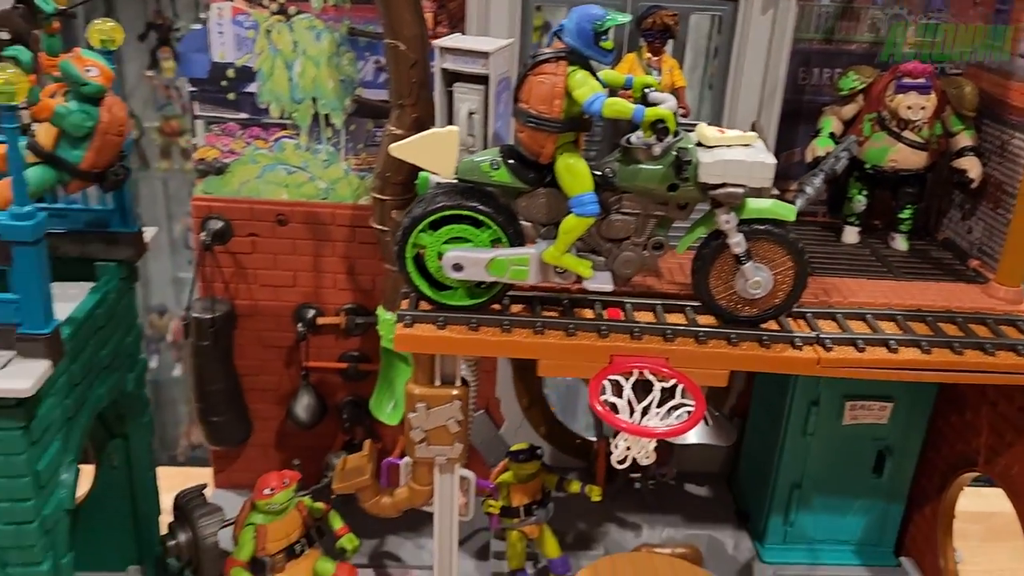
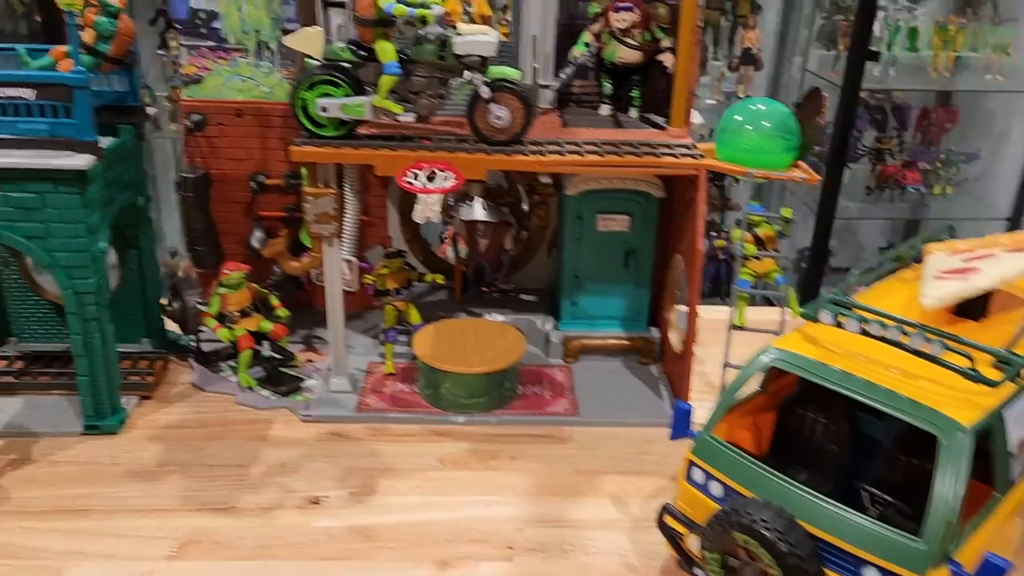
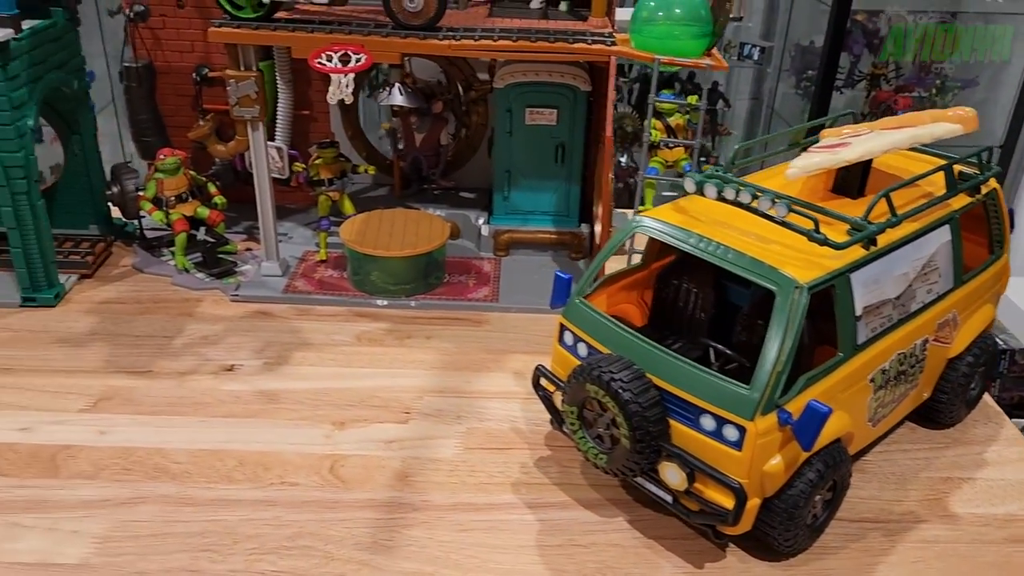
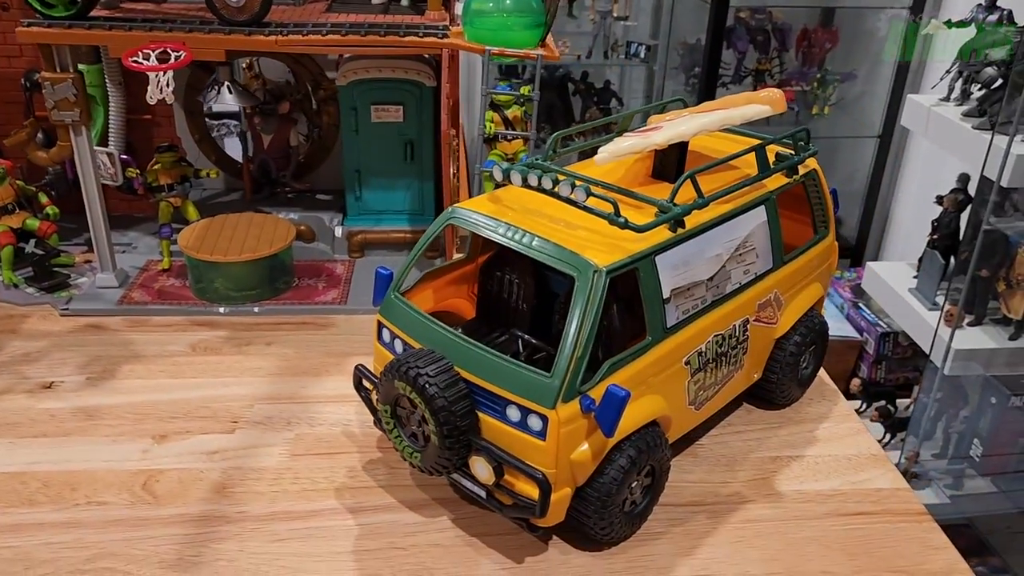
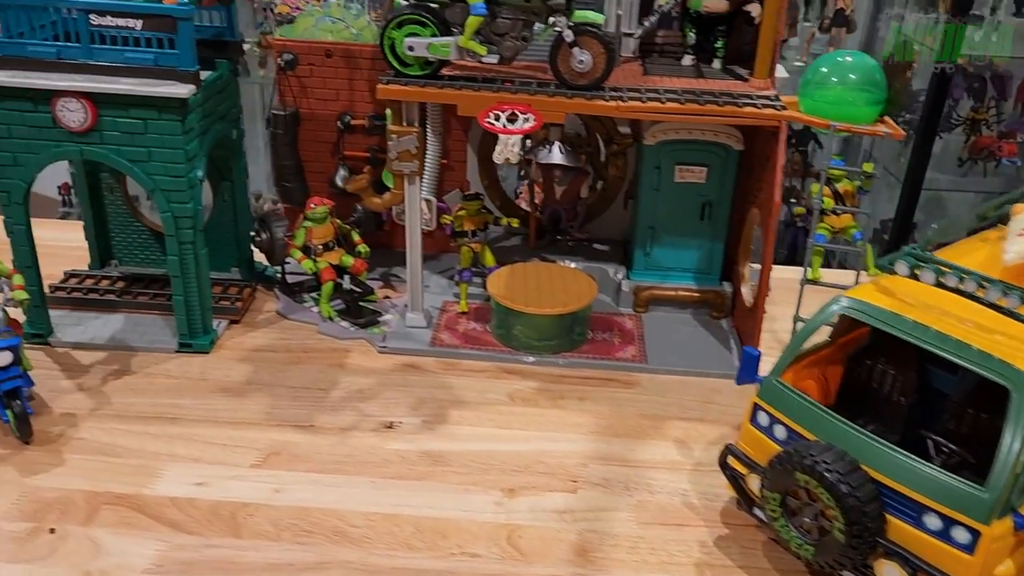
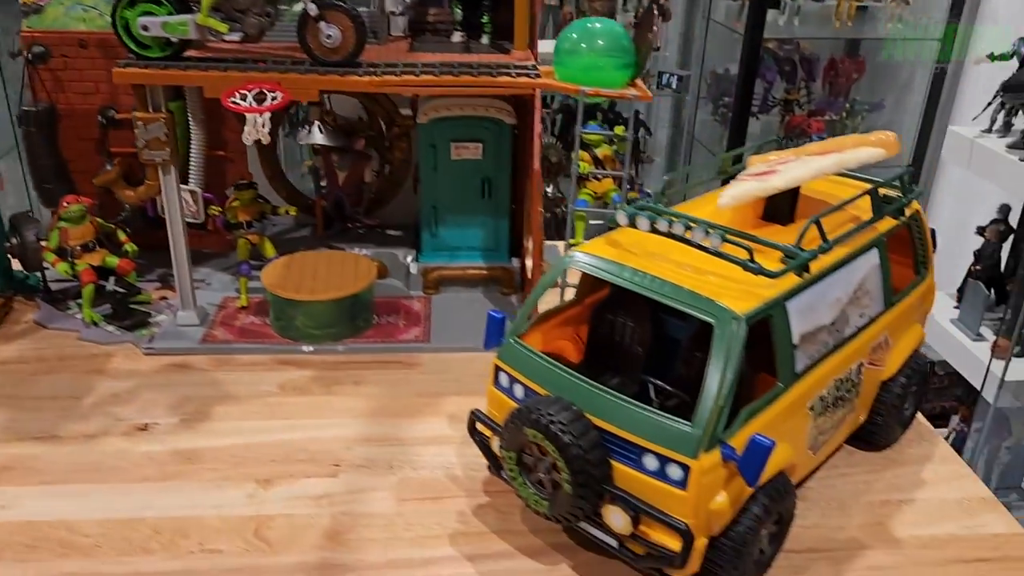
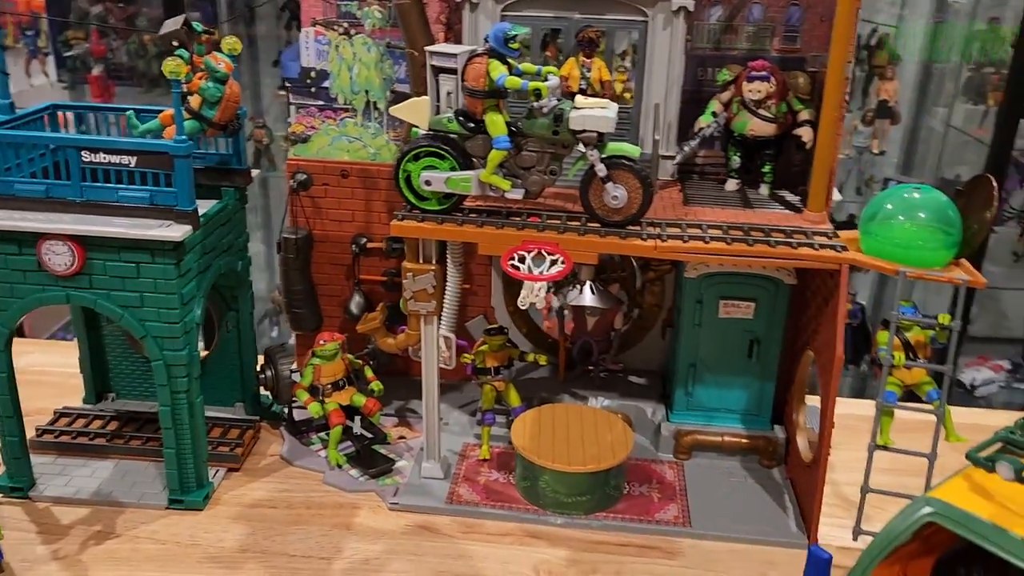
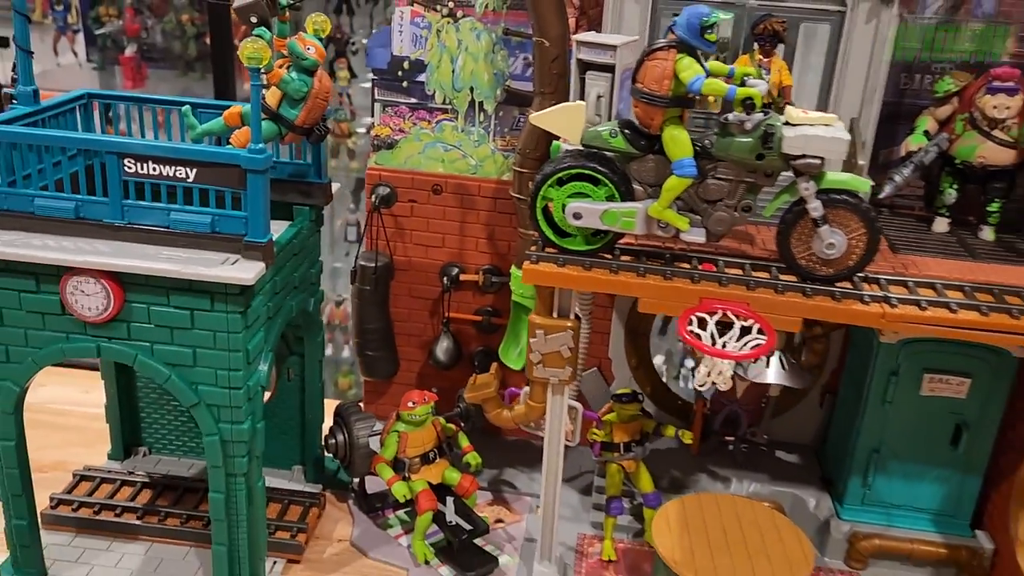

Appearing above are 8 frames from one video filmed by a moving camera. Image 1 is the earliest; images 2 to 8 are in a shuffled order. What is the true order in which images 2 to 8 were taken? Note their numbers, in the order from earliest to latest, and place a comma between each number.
8, 7, 2, 6, 4, 3, 5
